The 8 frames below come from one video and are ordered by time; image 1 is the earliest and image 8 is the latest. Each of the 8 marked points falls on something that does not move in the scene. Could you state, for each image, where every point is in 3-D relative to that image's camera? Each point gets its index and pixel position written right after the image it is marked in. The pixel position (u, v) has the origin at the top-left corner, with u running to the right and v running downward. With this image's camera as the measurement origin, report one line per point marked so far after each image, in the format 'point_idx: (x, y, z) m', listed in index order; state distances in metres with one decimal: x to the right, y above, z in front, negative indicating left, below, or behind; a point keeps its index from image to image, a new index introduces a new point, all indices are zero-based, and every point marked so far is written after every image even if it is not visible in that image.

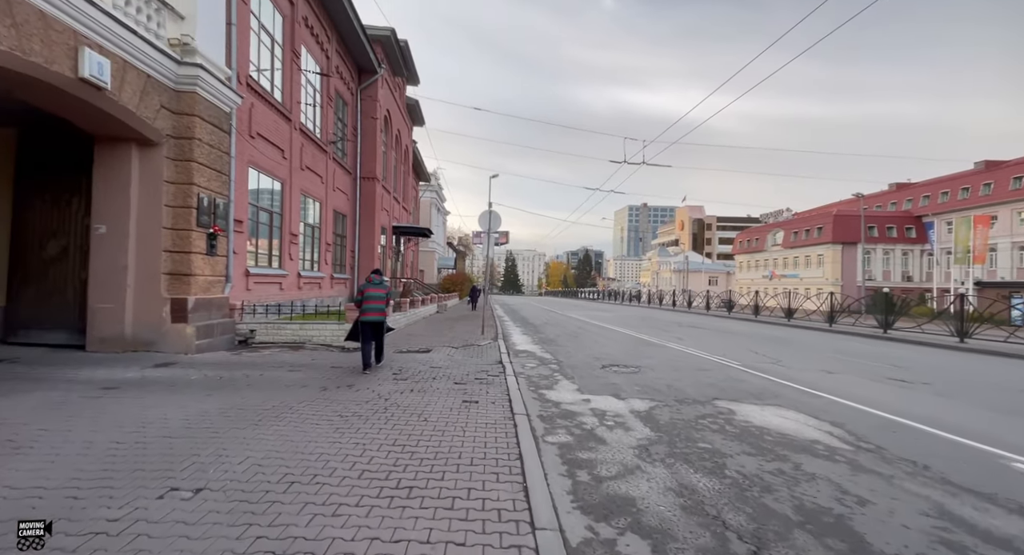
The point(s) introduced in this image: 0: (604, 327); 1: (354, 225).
0: (+2.6, -1.4, +14.4) m
1: (-5.9, +2.0, +18.8) m
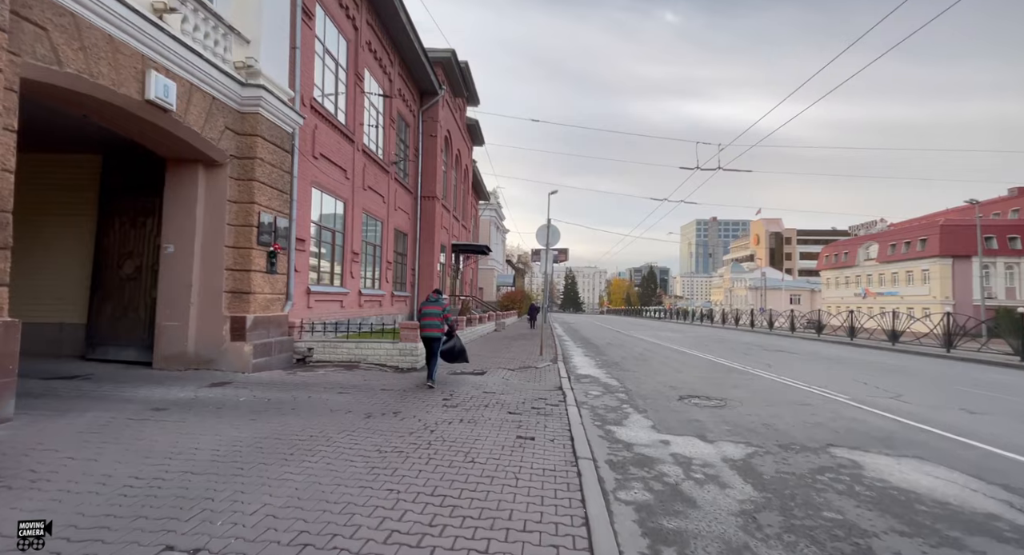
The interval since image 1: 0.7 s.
0: (+4.3, -1.9, +13.2) m
1: (-3.7, +1.3, +18.8) m
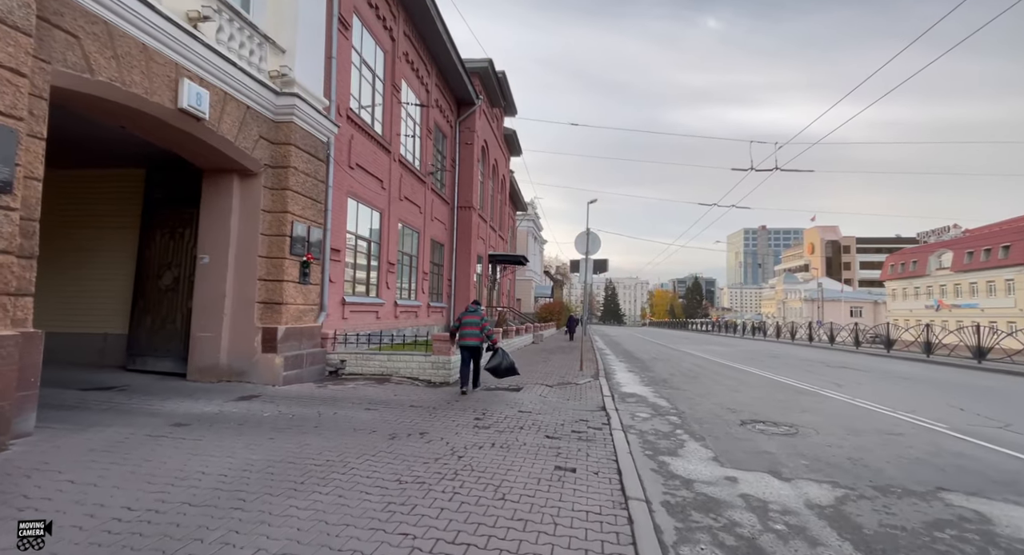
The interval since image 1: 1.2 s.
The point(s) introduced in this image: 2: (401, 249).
0: (+5.2, -2.1, +12.3) m
1: (-2.3, +0.9, +18.5) m
2: (-3.2, +0.8, +14.6) m
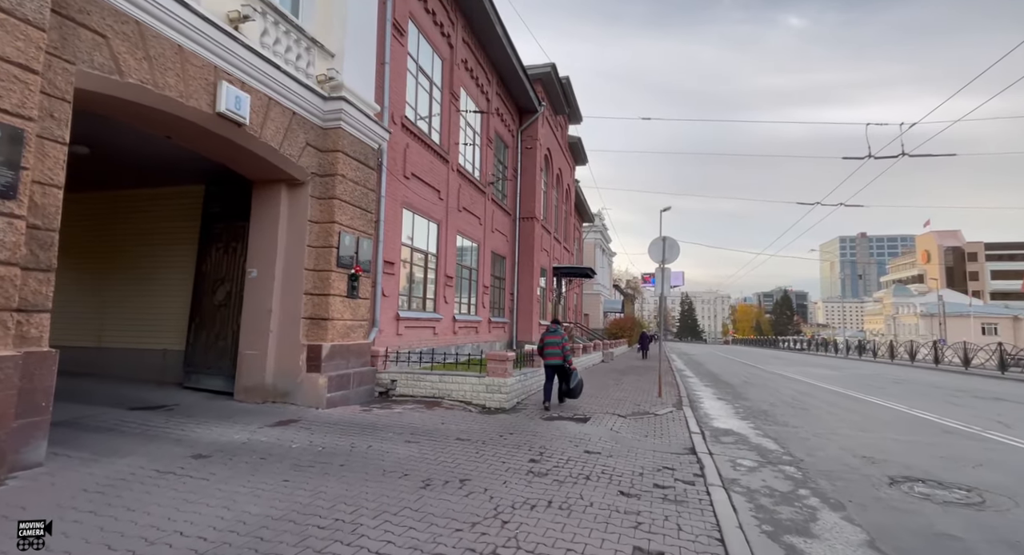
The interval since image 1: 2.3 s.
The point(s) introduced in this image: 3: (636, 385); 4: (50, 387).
0: (+6.7, -2.4, +10.3) m
1: (0.0, +0.3, +17.6) m
2: (-1.5, +0.4, +13.9) m
3: (+3.2, -2.8, +13.2) m
4: (-4.5, -1.1, +5.0) m
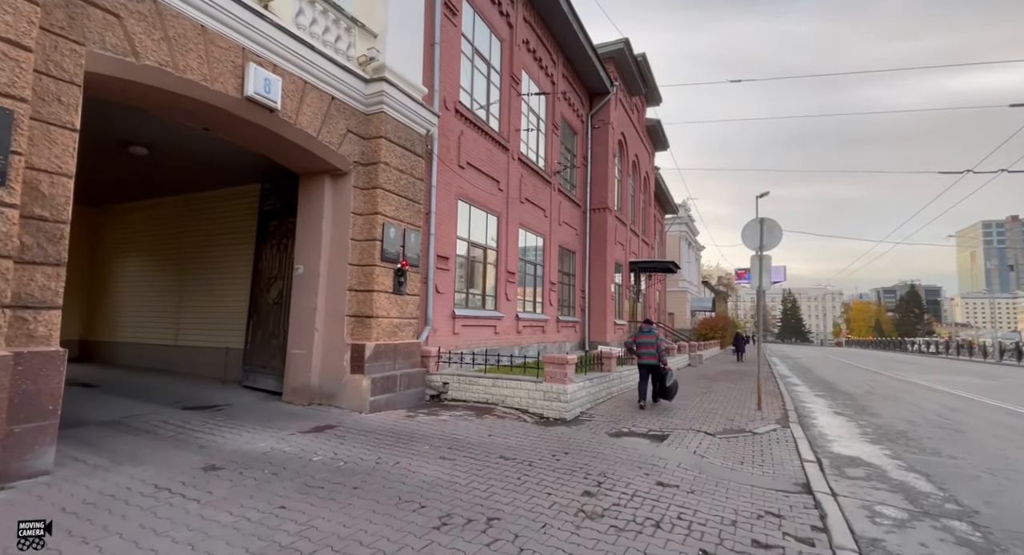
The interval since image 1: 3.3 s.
0: (+7.8, -2.1, +8.1) m
1: (+2.4, +0.5, +16.3) m
2: (+0.3, +0.5, +12.9) m
3: (+4.9, -2.6, +11.5) m
4: (-4.1, -1.0, +4.6) m
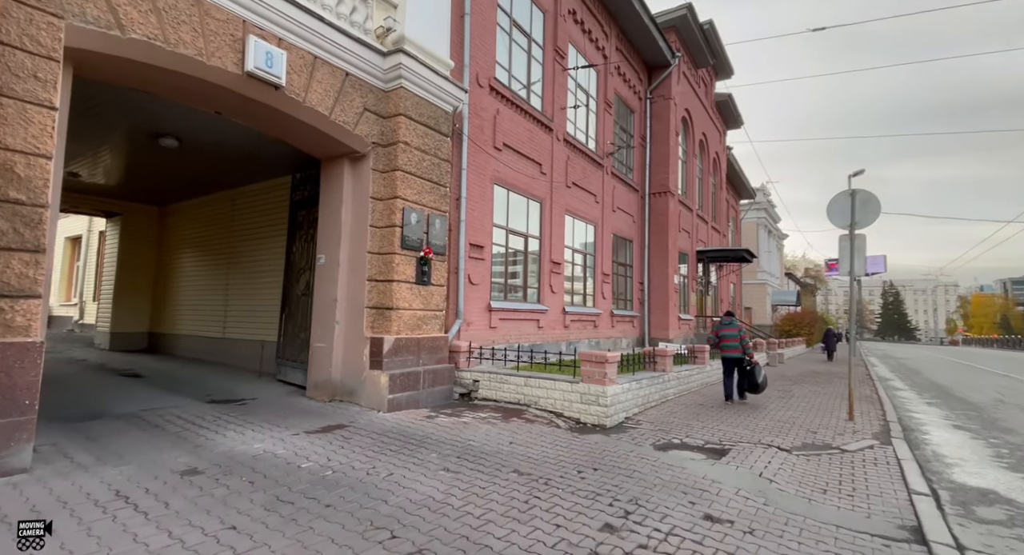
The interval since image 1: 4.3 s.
0: (+8.2, -1.8, +6.1) m
1: (+4.0, +0.7, +15.0) m
2: (+1.5, +0.7, +11.9) m
3: (+5.8, -2.4, +9.9) m
4: (-4.1, -0.9, +4.3) m
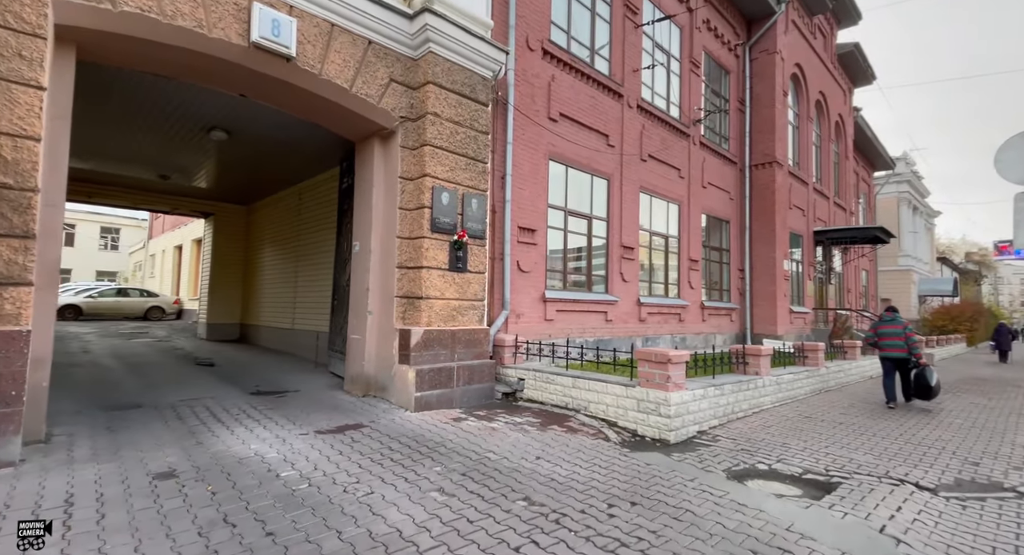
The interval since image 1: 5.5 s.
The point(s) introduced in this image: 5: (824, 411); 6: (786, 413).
0: (+8.4, -1.5, +3.3) m
1: (+6.0, +1.1, +12.9) m
2: (+3.0, +1.0, +10.4) m
3: (+6.8, -2.0, +7.5) m
4: (-4.0, -0.8, +4.2) m
5: (+4.5, -1.9, +7.4) m
6: (+3.8, -1.9, +7.0) m
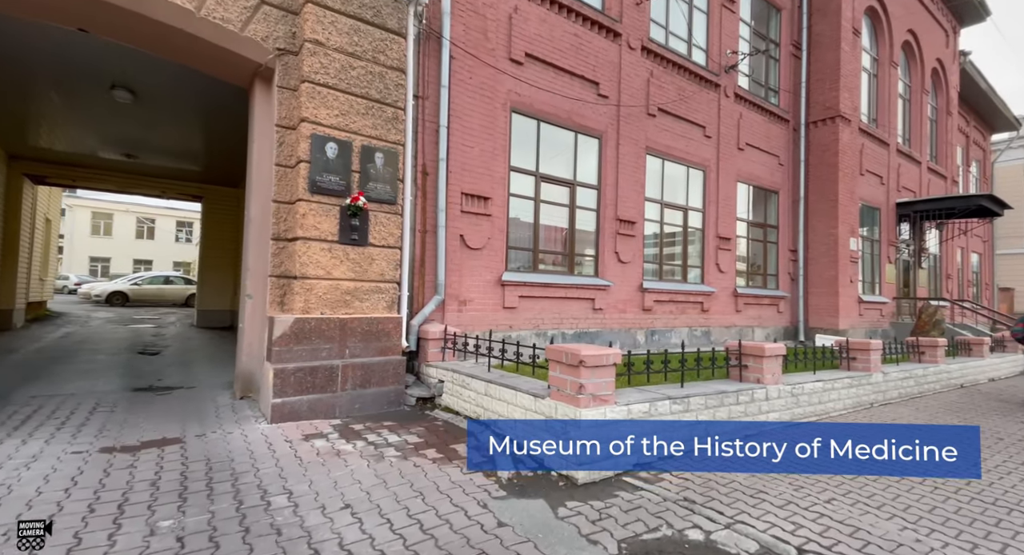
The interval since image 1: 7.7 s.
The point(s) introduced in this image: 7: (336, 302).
0: (+6.8, -1.2, +0.6) m
1: (+5.9, +1.5, +10.4) m
2: (+2.5, +1.4, +8.4) m
3: (+5.9, -1.7, +5.0) m
4: (-5.3, -0.6, +3.2) m
5: (+3.6, -1.7, +5.2) m
6: (+2.8, -1.6, +4.9) m
7: (-1.8, -0.3, +5.2) m
